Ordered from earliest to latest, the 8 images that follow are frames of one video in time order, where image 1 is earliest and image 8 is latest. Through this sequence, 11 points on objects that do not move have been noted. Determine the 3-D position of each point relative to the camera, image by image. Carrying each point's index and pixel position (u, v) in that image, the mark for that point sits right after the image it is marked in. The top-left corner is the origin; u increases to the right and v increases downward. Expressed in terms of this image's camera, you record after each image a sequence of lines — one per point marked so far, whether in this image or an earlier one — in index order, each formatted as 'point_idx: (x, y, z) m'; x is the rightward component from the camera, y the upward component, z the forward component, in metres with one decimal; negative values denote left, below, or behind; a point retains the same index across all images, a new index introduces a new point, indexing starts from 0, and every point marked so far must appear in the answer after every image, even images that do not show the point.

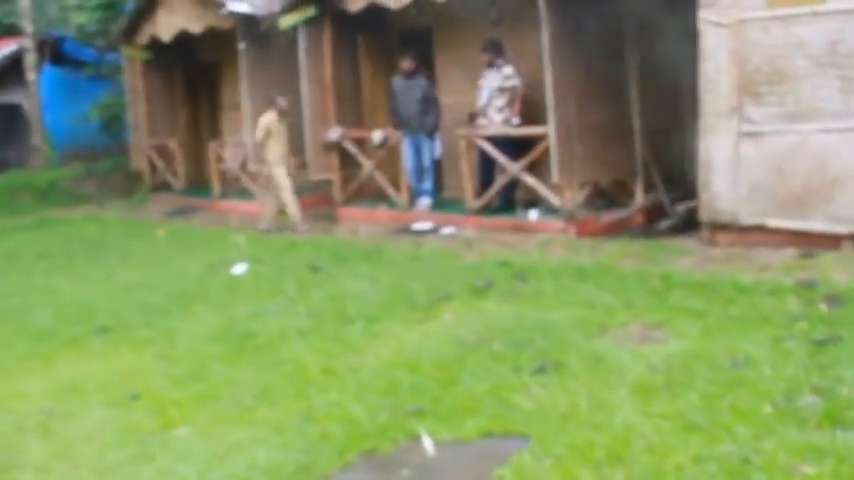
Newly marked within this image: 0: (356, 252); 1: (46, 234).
0: (-0.8, -0.1, +12.1) m
1: (-5.2, +0.1, +15.2) m
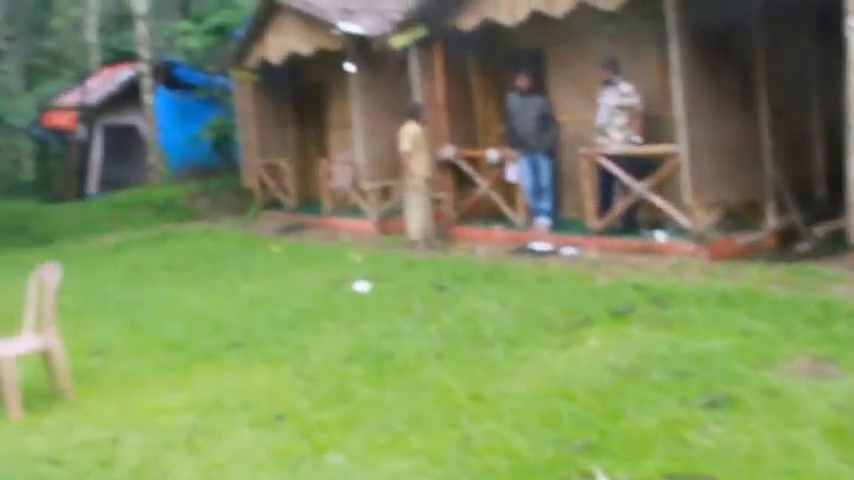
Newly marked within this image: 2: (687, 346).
0: (+0.5, -0.3, +11.6) m
1: (-3.6, -0.1, +15.0) m
2: (+1.8, -0.7, +7.7) m
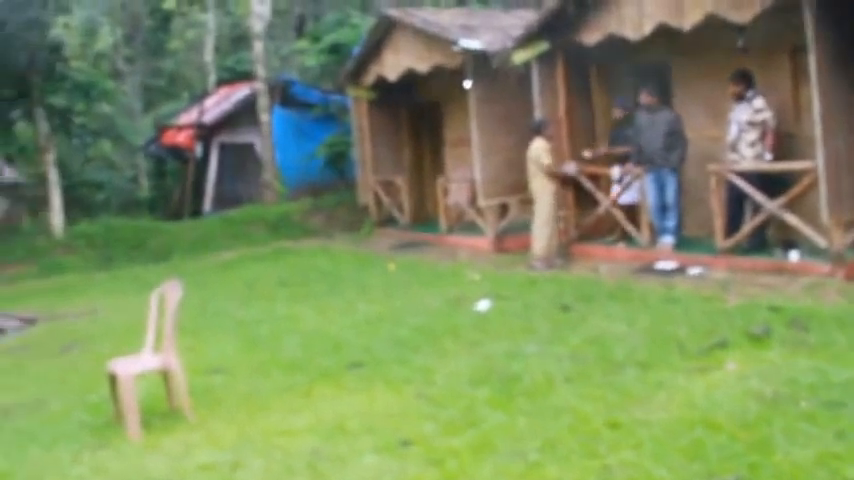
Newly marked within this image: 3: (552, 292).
0: (+1.8, -0.5, +11.2) m
1: (-2.0, -0.3, +15.0) m
2: (+2.7, -0.9, +7.2) m
3: (+1.3, -0.5, +11.1) m
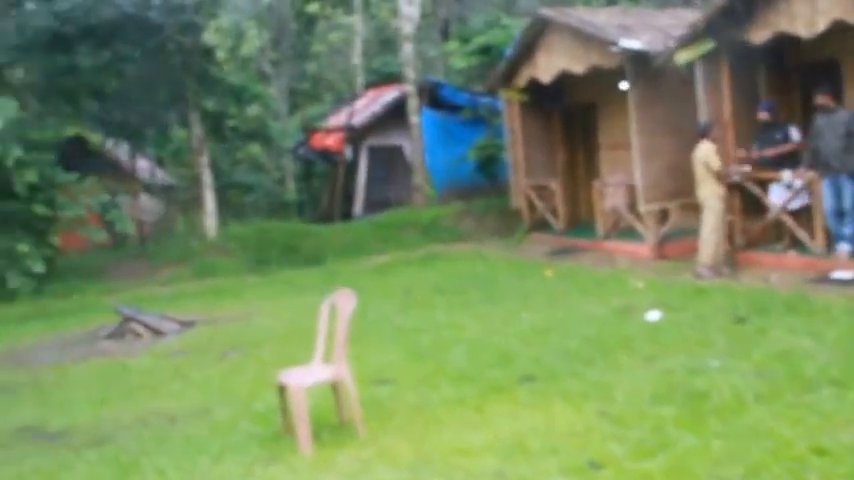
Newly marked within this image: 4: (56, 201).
0: (+3.4, -0.6, +10.5) m
1: (+0.1, -0.4, +14.8) m
2: (+3.8, -0.9, +6.4) m
3: (+2.9, -0.6, +10.5) m
4: (-5.4, +0.6, +15.8) m
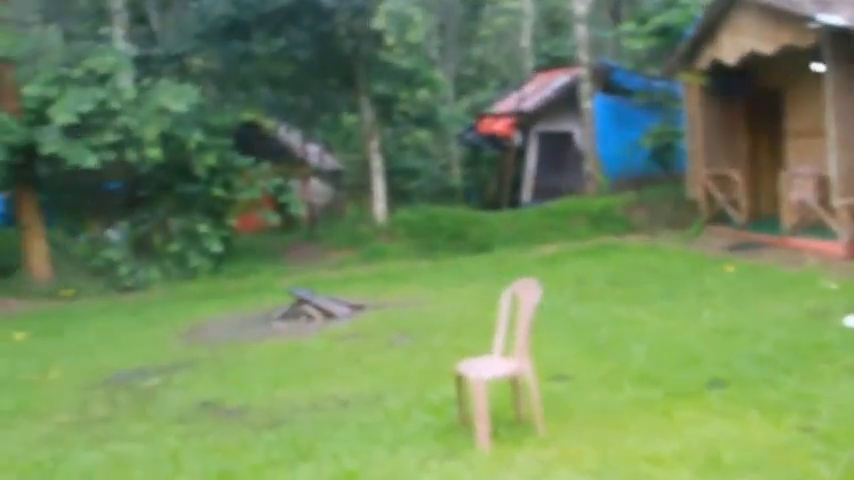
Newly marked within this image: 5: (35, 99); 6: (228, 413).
0: (+5.0, -0.6, +9.7) m
1: (+2.4, -0.3, +14.4) m
2: (+4.7, -1.0, +5.6) m
3: (+4.5, -0.6, +9.8) m
4: (-2.8, +0.8, +16.2) m
5: (-5.3, +1.9, +15.0) m
6: (-1.3, -1.2, +7.3) m
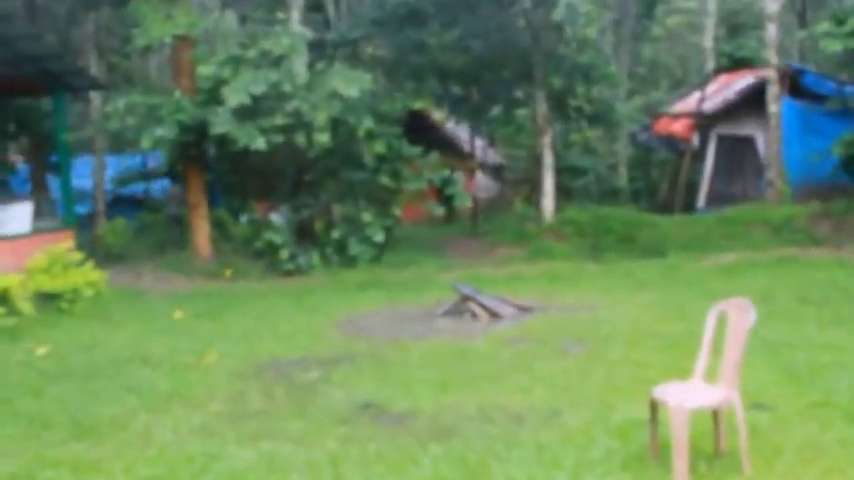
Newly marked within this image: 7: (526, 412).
0: (+6.4, -0.9, +8.3) m
1: (+4.5, -0.4, +13.3) m
2: (+5.6, -1.3, +4.3) m
3: (+5.9, -0.9, +8.5) m
4: (-0.4, +1.0, +15.8) m
5: (-3.0, +2.2, +14.9) m
6: (-0.2, -1.1, +6.8) m
7: (+0.6, -1.1, +6.7) m
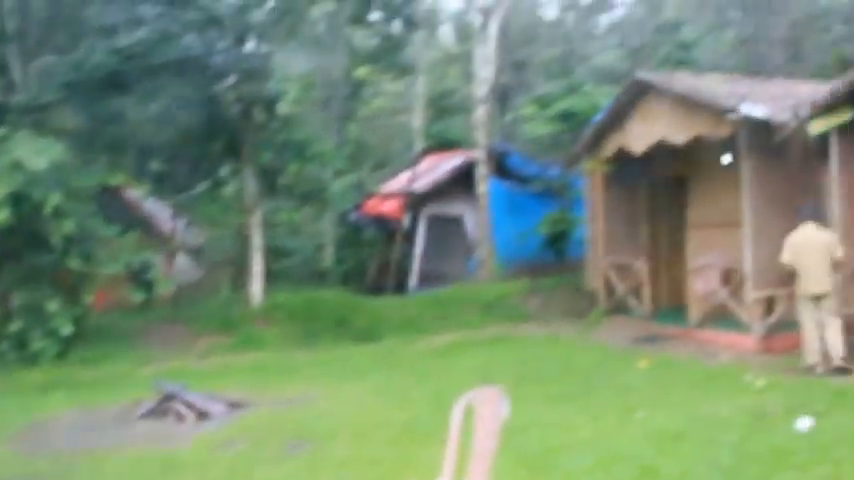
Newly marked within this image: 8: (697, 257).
0: (+4.2, -1.4, +8.9) m
1: (+1.0, -1.4, +13.2) m
2: (+4.4, -1.5, +4.8) m
3: (+3.7, -1.4, +8.9) m
4: (-4.4, -0.3, +14.4) m
5: (-6.7, +1.0, +13.0) m
6: (-1.8, -1.6, +5.7) m
7: (-1.0, -1.5, +5.8) m
8: (+3.7, -0.2, +15.0) m
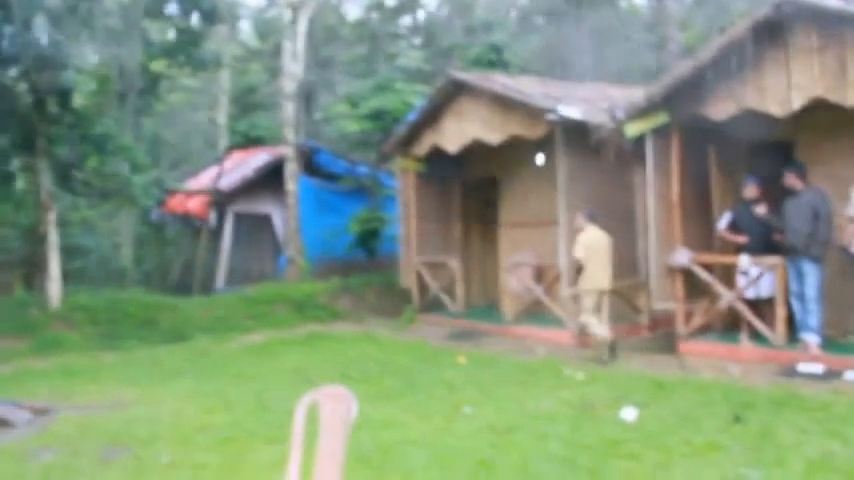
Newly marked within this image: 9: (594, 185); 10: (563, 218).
0: (+2.8, -1.3, +9.4) m
1: (-1.1, -1.3, +13.1) m
2: (+3.8, -1.4, +5.4) m
3: (+2.3, -1.4, +9.3) m
4: (-6.7, -0.2, +13.3) m
5: (-8.7, +1.0, +11.5) m
6: (-2.5, -1.6, +5.2) m
7: (-1.7, -1.5, +5.4) m
8: (+1.2, -0.2, +15.3) m
9: (+2.0, +0.7, +13.6) m
10: (+1.6, +0.3, +13.2) m
